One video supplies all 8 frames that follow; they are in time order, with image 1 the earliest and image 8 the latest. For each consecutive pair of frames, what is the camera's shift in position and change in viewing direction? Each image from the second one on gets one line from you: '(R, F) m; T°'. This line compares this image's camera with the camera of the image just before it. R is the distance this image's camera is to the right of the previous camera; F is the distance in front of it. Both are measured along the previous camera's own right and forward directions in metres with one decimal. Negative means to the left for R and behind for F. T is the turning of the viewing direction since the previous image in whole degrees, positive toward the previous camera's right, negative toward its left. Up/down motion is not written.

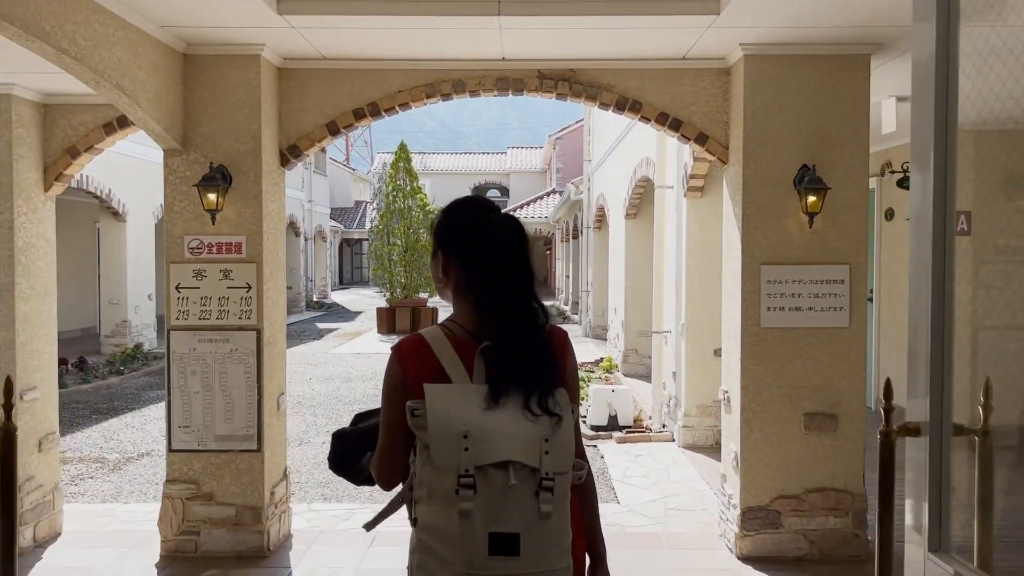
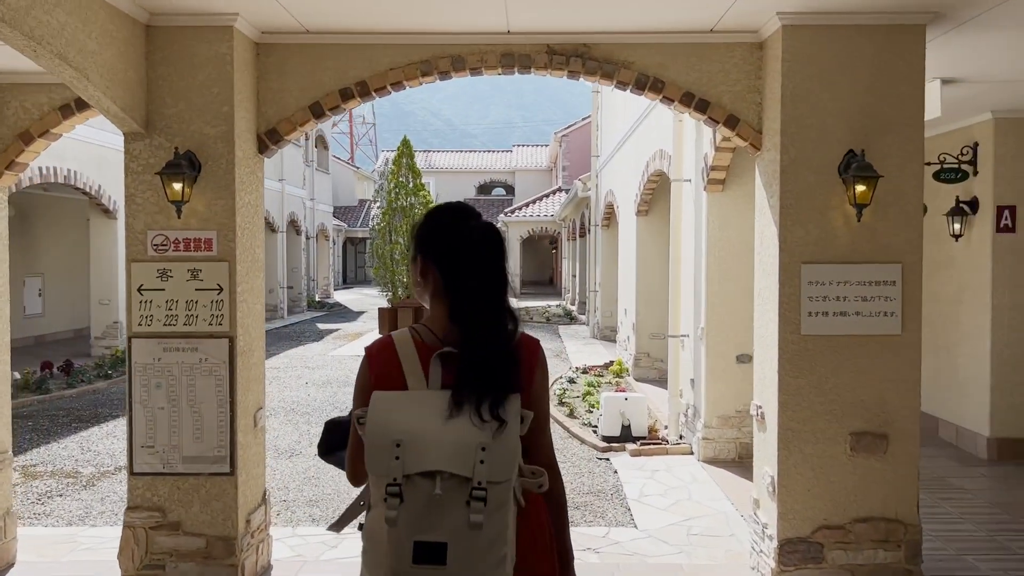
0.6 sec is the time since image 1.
(0.0, +0.5) m; 0°
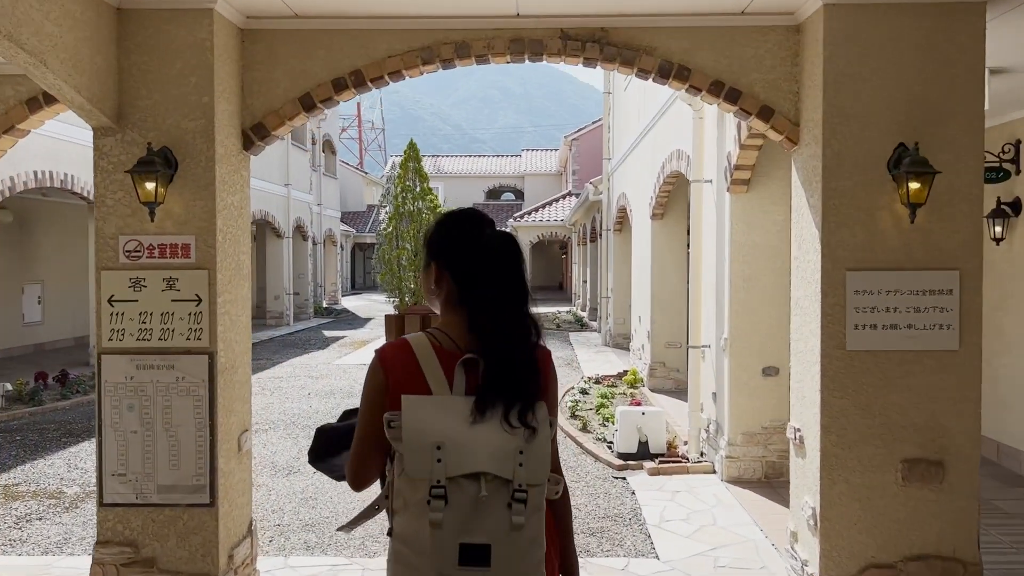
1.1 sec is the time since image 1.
(0.0, +0.4) m; -1°
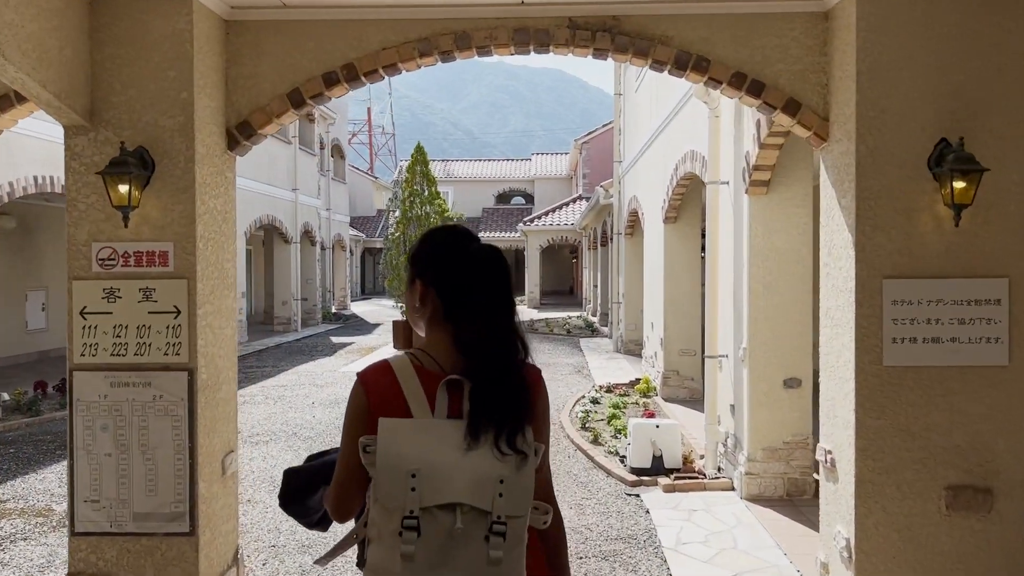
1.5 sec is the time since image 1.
(0.0, +0.3) m; -1°
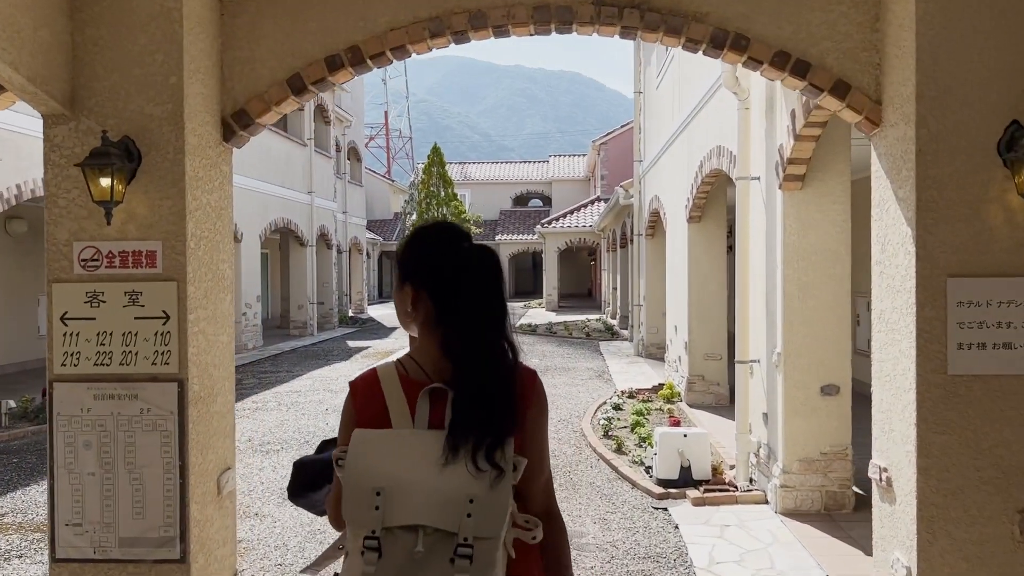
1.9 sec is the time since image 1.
(0.0, +0.3) m; -1°
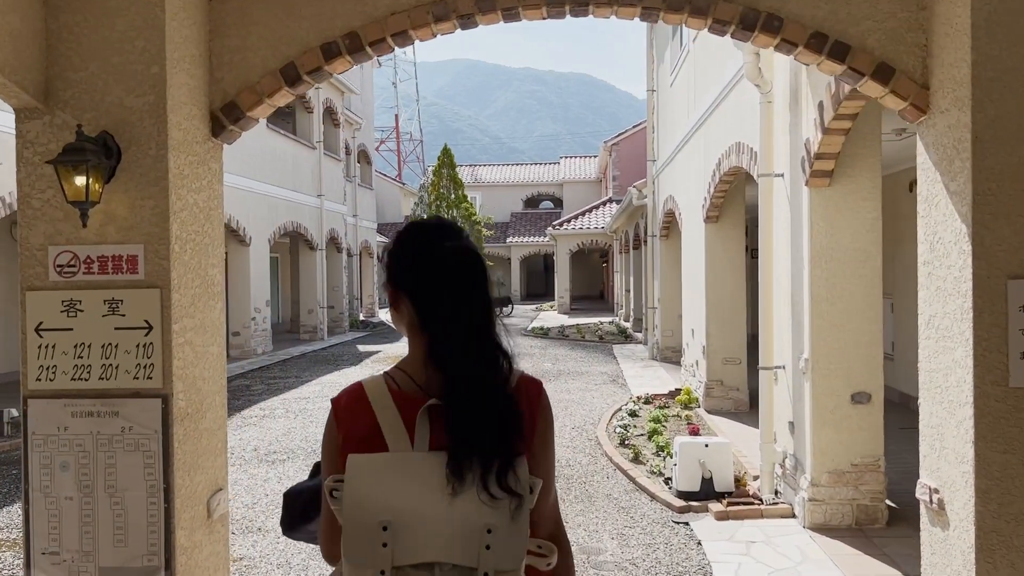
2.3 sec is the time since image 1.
(0.0, +0.2) m; -1°
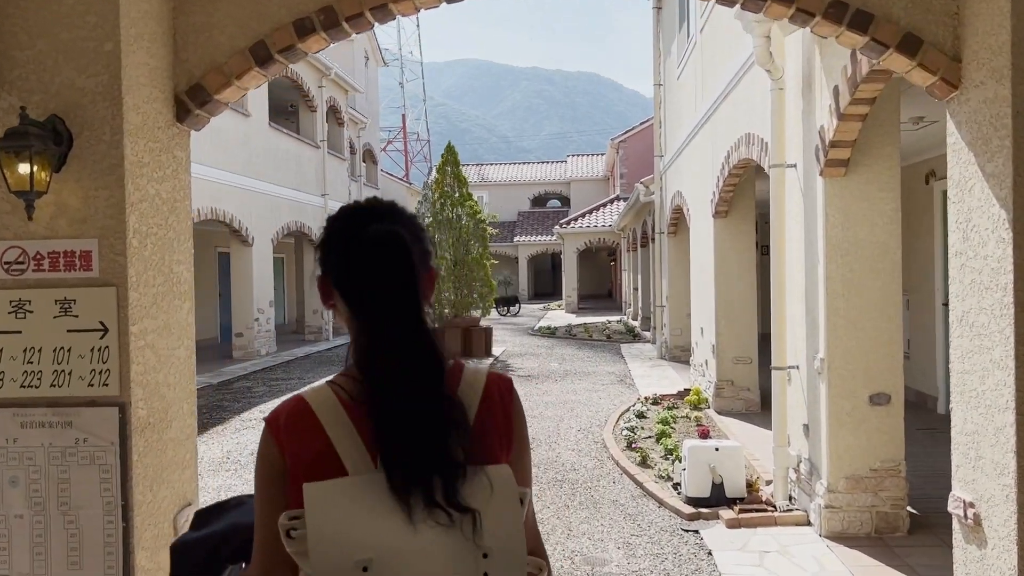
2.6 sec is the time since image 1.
(+0.1, +0.2) m; -1°
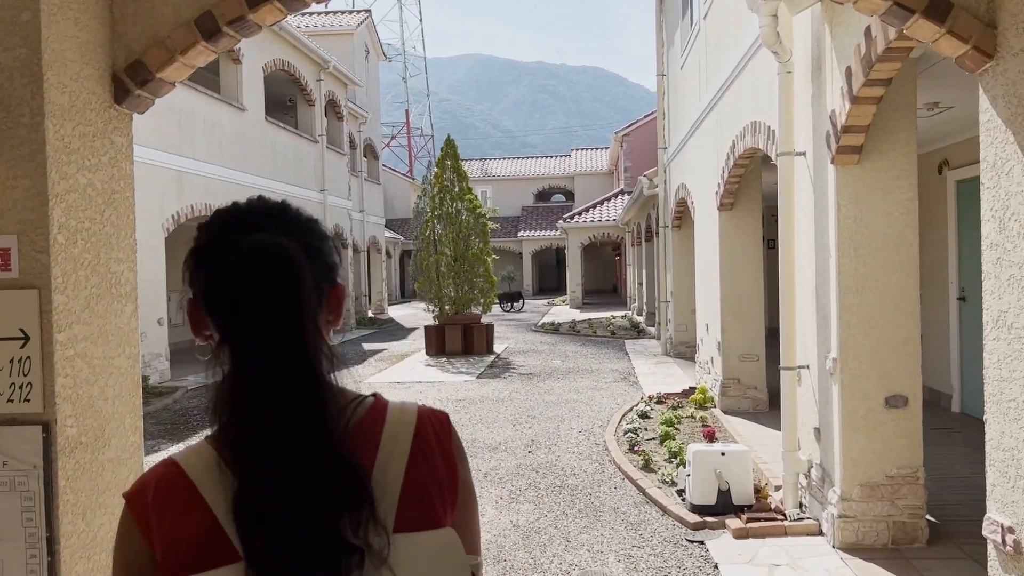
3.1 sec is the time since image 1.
(+0.1, +0.3) m; 0°
